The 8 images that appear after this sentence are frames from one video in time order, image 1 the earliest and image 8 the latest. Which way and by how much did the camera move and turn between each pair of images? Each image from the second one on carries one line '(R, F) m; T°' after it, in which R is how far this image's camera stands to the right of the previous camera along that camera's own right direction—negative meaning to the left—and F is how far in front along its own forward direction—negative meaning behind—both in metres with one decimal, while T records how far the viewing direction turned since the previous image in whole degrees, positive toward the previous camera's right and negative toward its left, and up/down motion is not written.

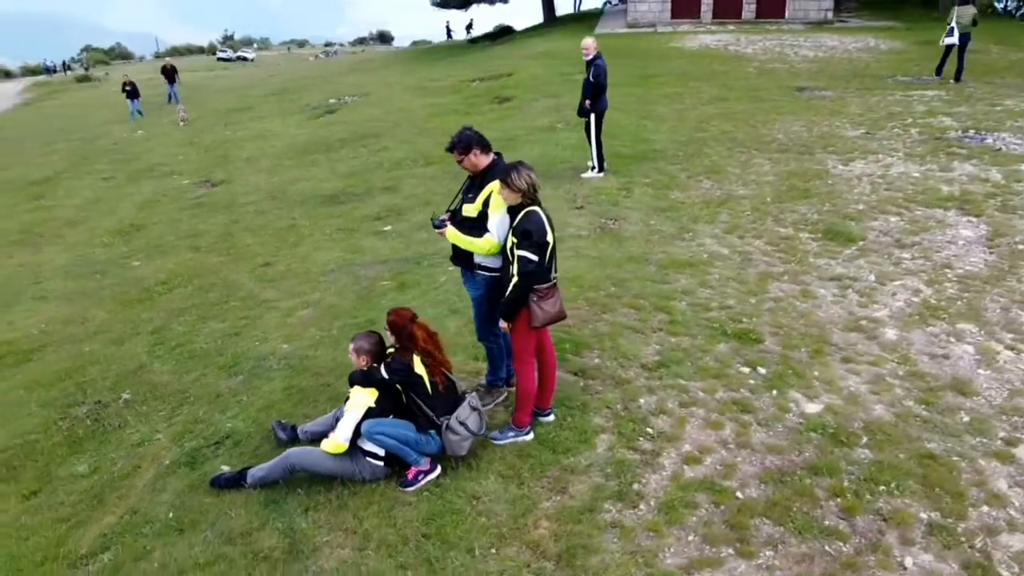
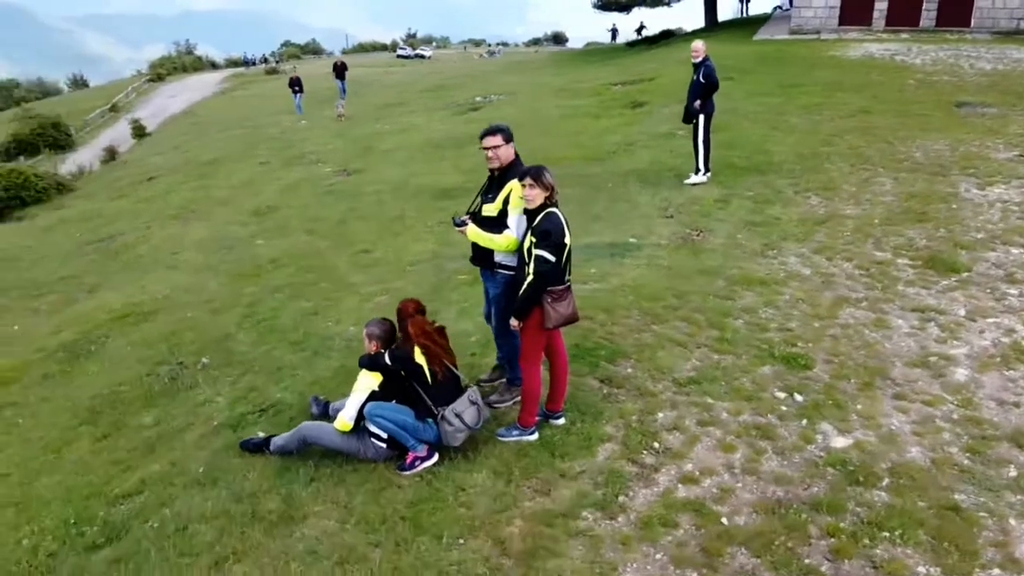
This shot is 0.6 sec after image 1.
(+1.0, 0.0) m; -11°
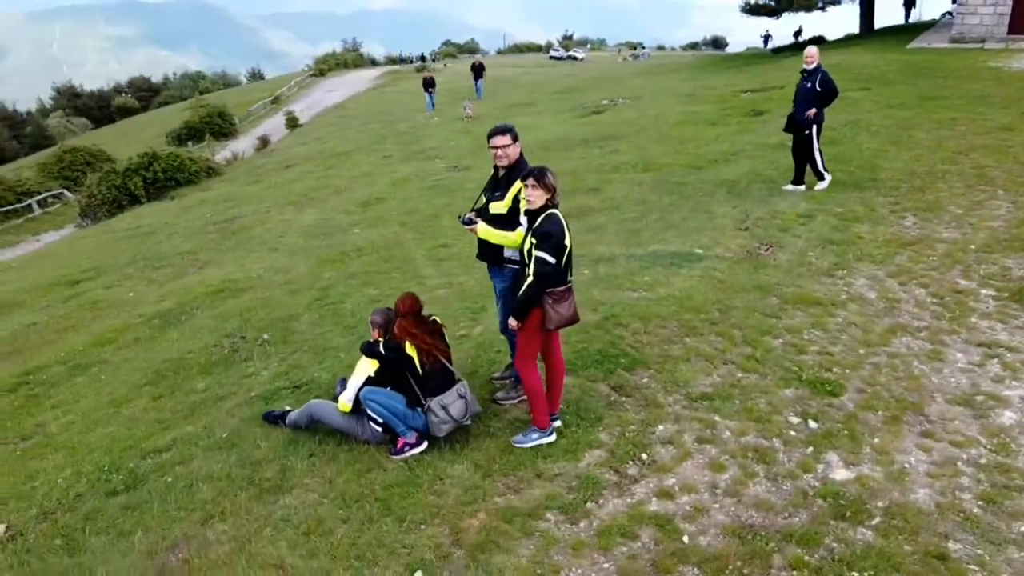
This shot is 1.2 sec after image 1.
(+1.0, 0.0) m; -10°
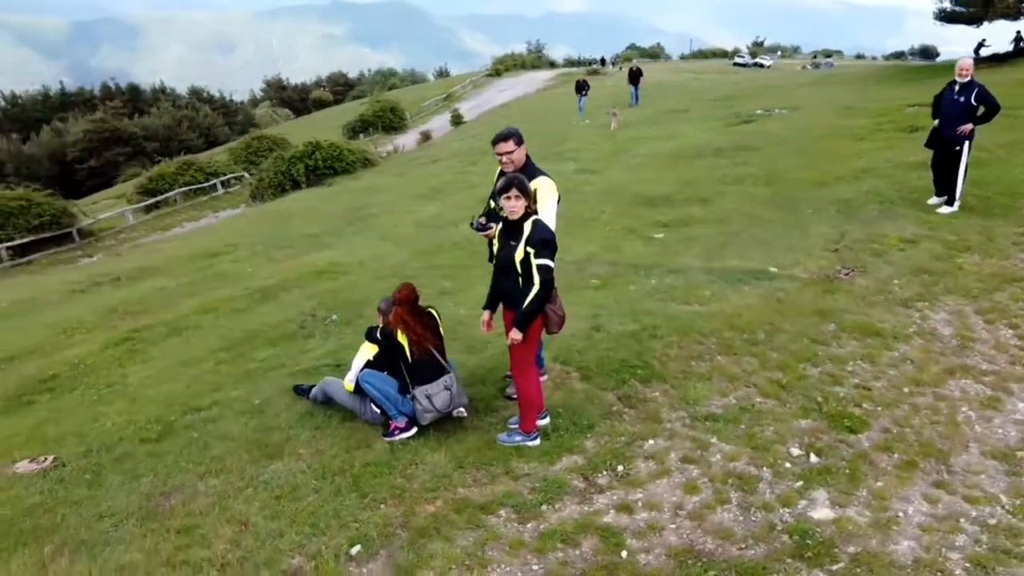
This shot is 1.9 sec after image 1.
(+1.2, 0.0) m; -12°
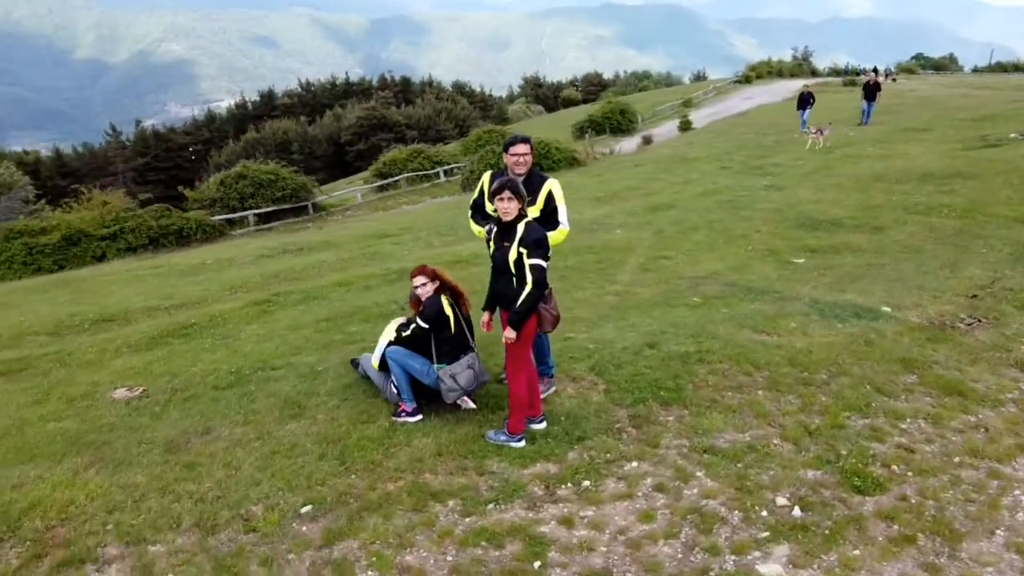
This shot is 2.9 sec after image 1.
(+1.7, +0.1) m; -16°
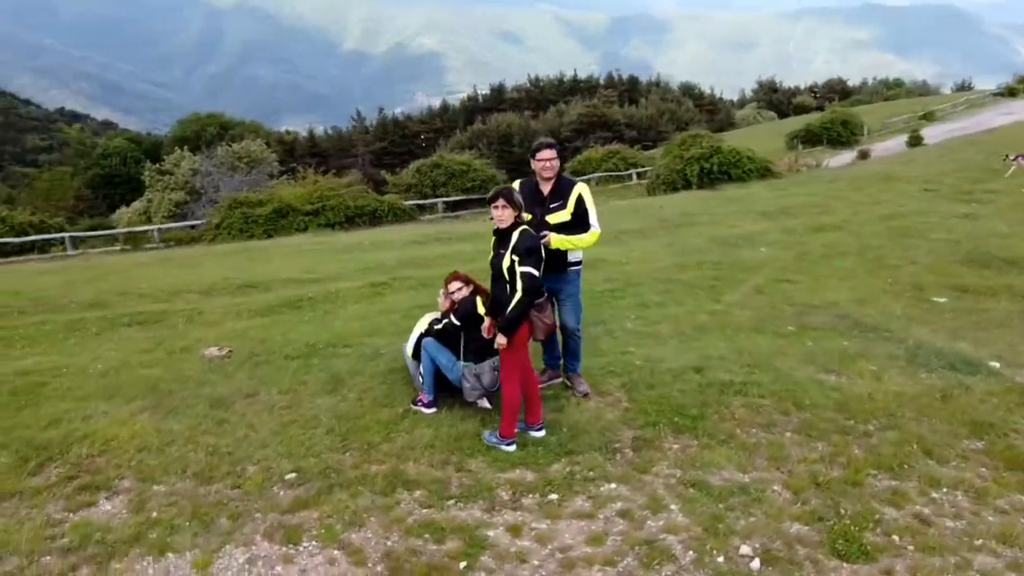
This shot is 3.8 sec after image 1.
(+1.5, +0.1) m; -15°
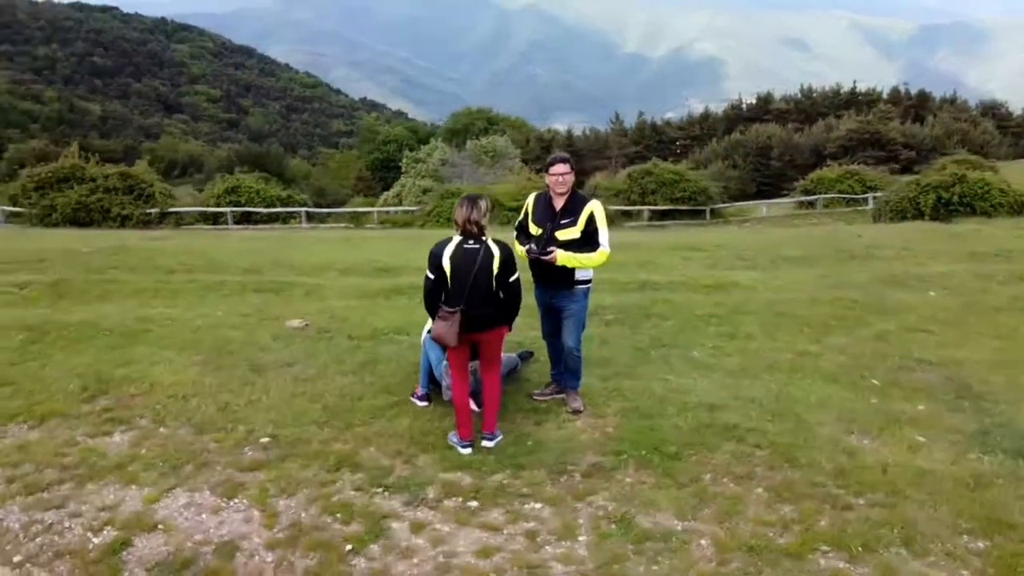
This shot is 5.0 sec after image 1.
(+2.0, +0.2) m; -17°
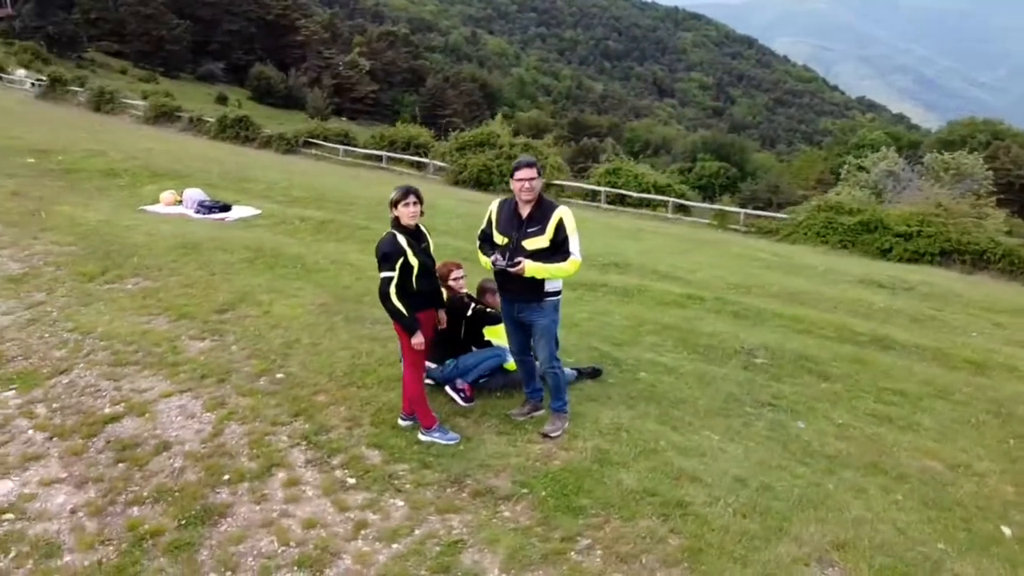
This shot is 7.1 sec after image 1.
(+3.4, +1.1) m; -31°
